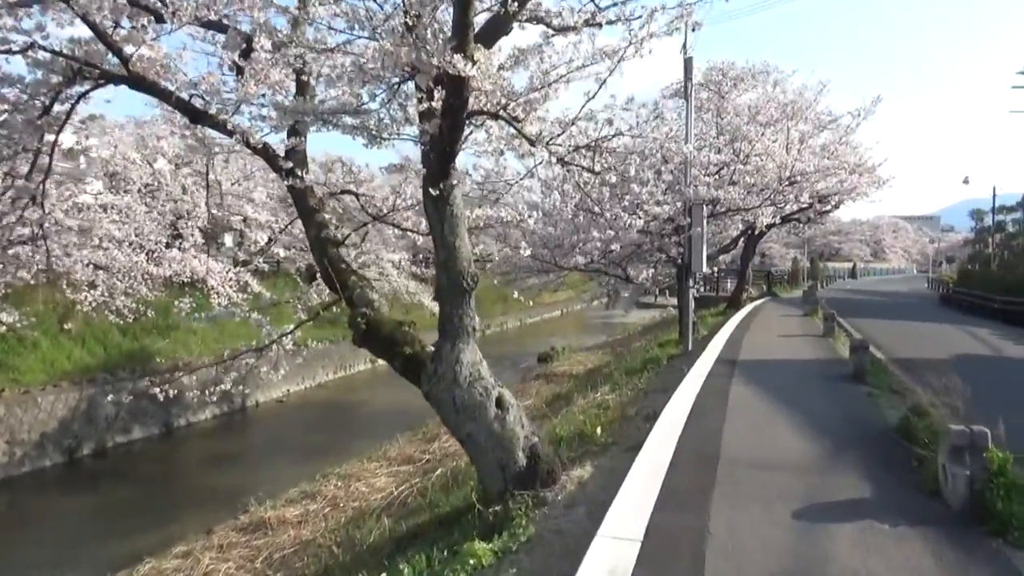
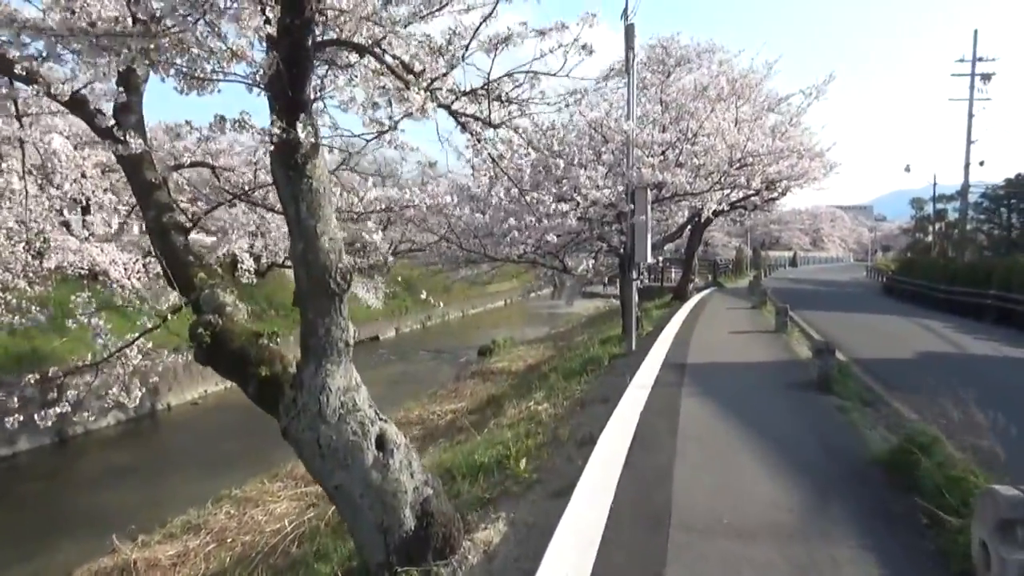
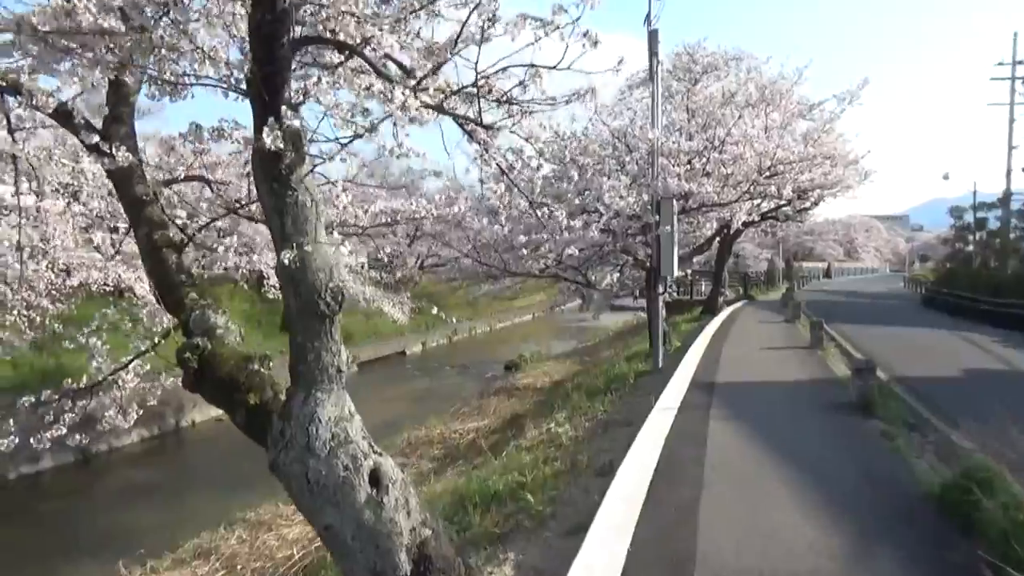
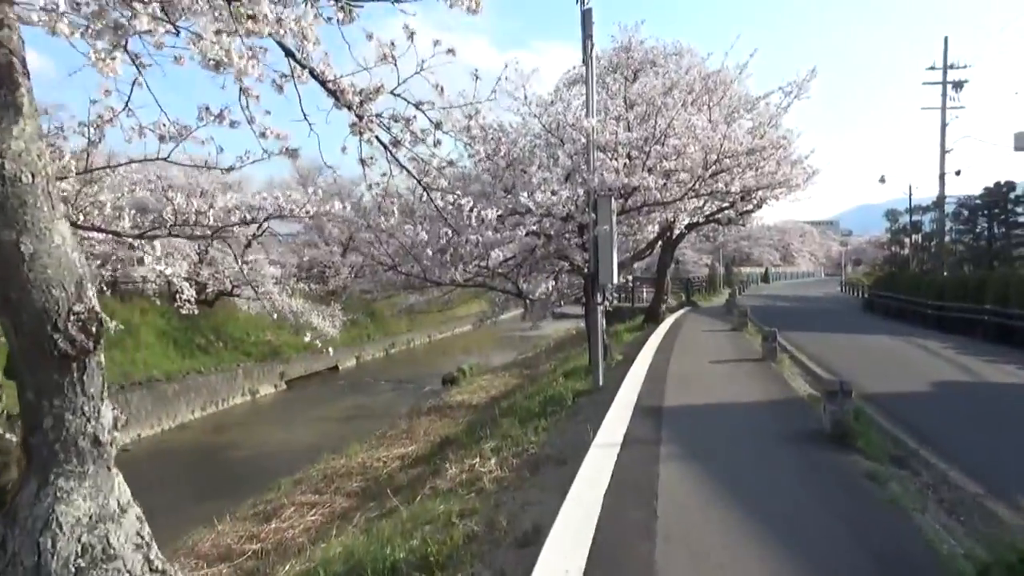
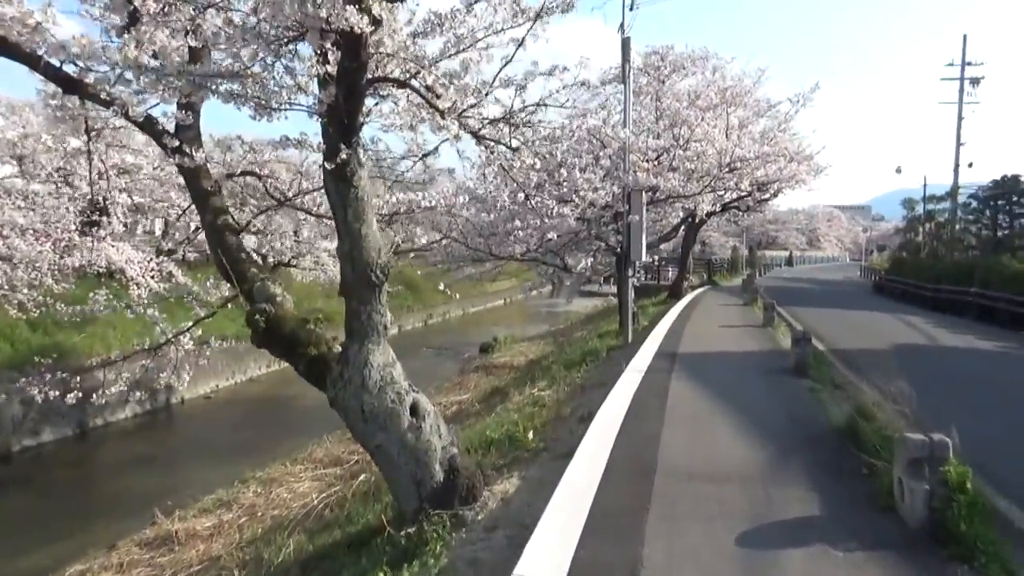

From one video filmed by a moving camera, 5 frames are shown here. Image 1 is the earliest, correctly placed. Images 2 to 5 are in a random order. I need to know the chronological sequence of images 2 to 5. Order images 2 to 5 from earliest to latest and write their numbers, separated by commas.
5, 2, 3, 4
